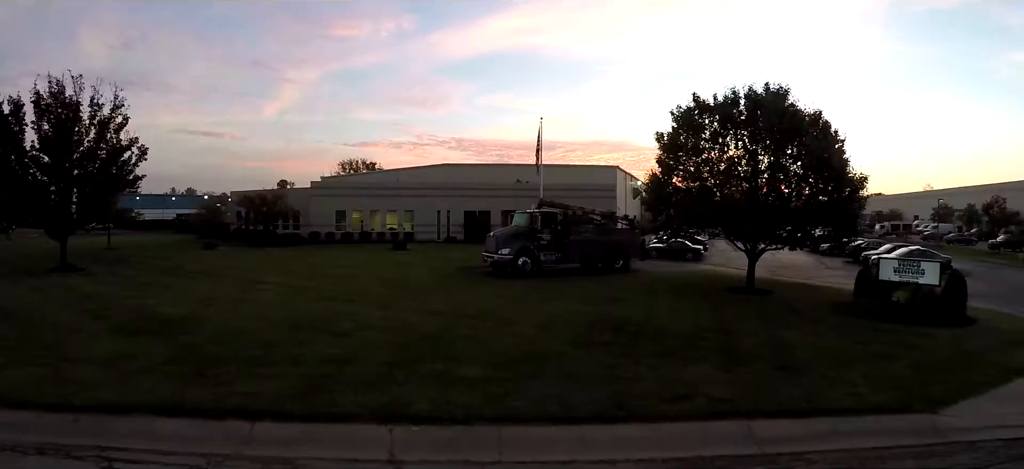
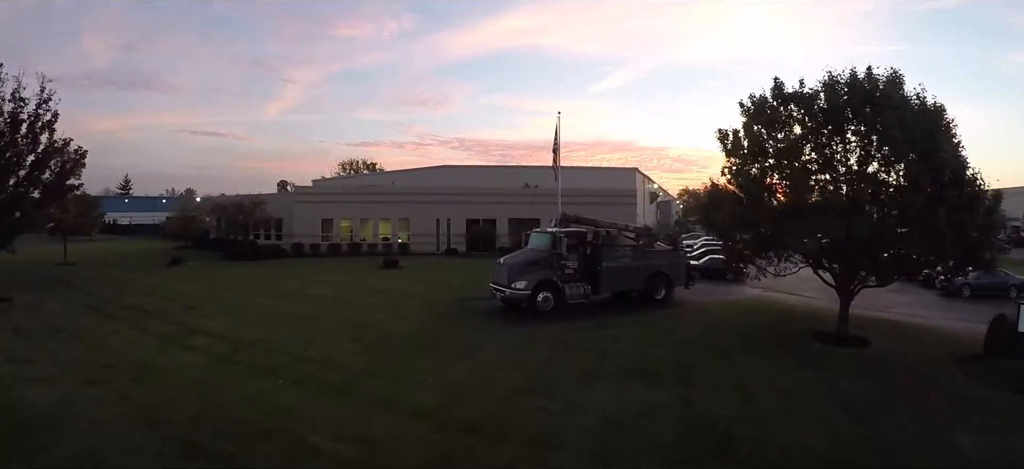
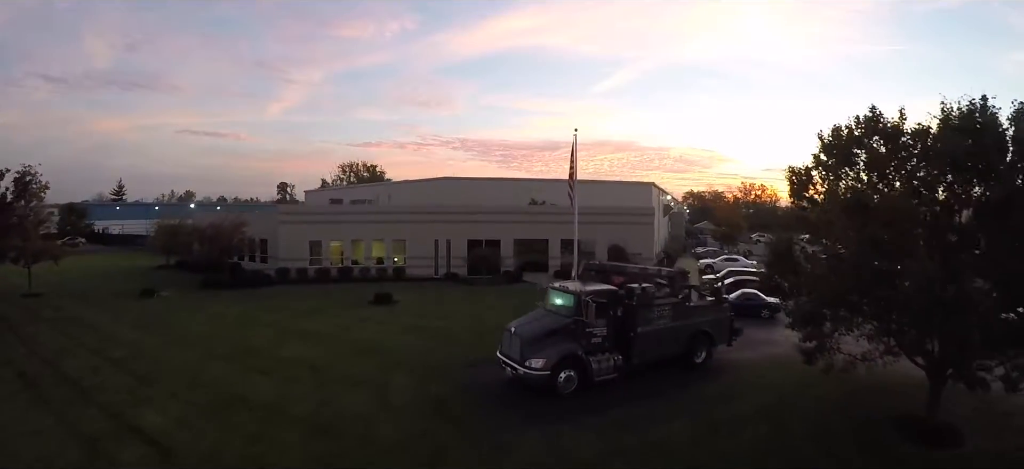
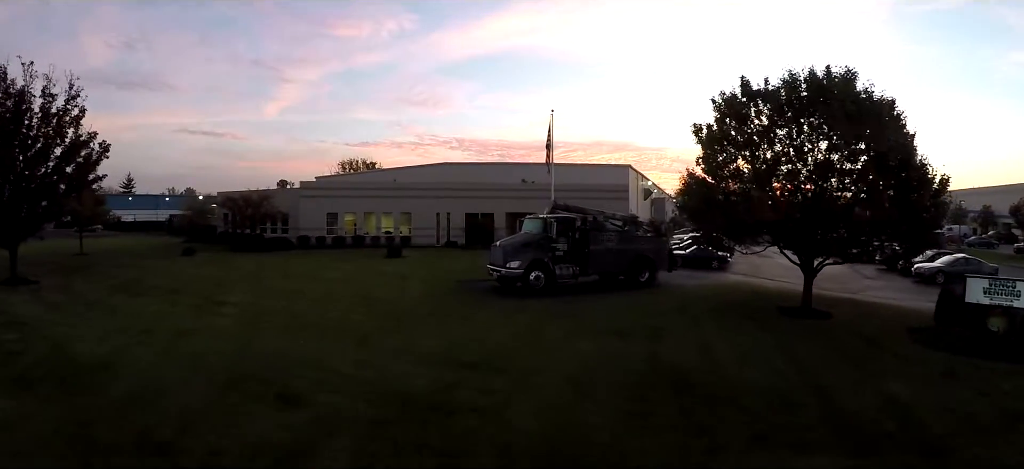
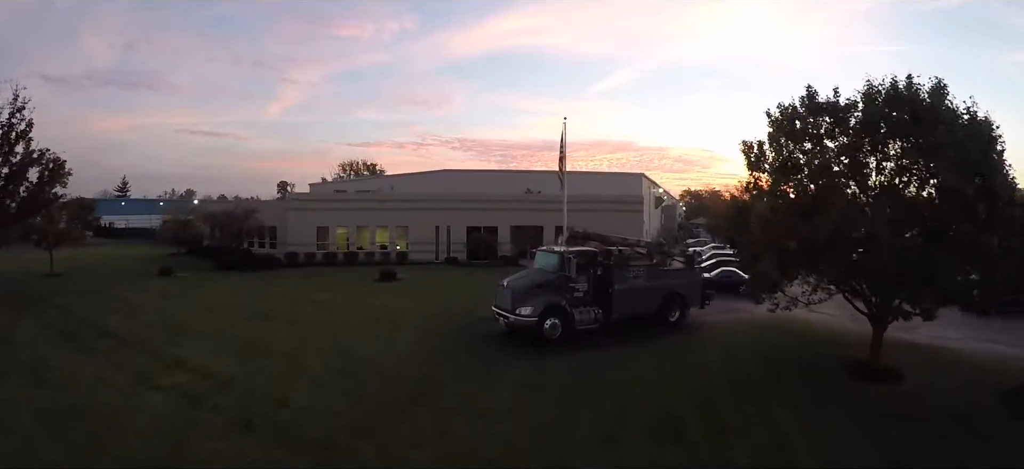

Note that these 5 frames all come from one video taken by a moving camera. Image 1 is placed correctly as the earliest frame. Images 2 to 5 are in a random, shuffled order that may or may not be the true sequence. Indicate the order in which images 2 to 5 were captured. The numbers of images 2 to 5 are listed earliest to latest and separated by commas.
4, 2, 5, 3
